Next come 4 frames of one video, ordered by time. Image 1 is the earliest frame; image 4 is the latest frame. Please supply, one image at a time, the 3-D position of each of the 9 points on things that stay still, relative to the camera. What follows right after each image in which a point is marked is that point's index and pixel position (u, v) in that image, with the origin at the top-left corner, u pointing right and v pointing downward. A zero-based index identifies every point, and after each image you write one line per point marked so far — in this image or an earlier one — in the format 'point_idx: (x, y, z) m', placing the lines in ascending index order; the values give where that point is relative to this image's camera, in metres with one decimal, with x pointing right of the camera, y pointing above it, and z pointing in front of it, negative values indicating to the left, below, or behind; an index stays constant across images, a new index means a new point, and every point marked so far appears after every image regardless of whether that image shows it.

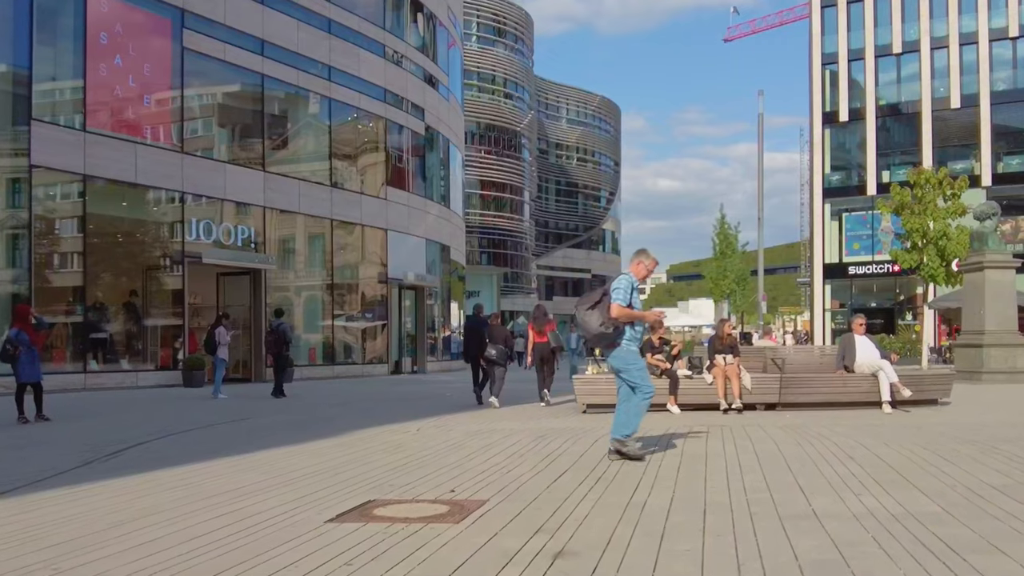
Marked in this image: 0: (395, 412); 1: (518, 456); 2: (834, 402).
0: (-1.9, -2.0, +17.0) m
1: (+0.1, -1.4, +8.7) m
2: (+4.6, -1.6, +14.8) m
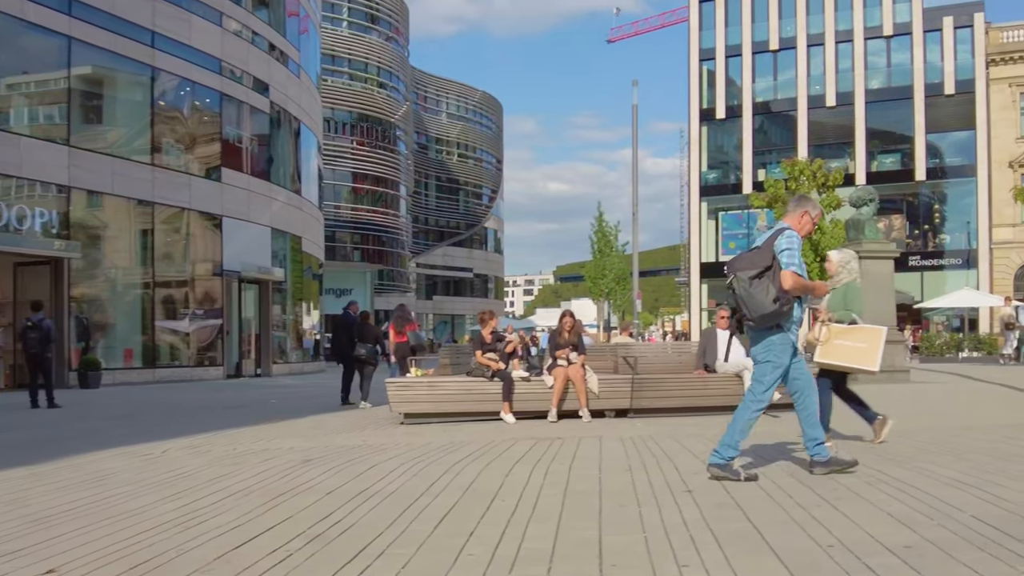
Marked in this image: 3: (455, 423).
0: (-4.5, -1.9, +14.2) m
1: (-1.6, -1.2, +6.3) m
2: (+2.2, -1.5, +12.7) m
3: (-0.6, -1.5, +11.9) m
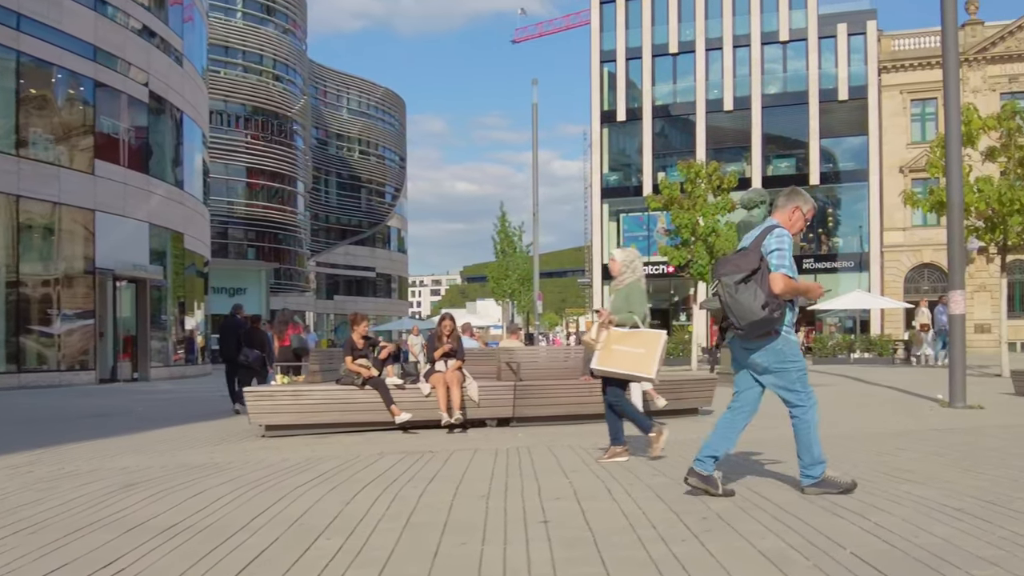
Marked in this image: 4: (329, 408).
0: (-6.0, -1.9, +13.0) m
1: (-2.5, -1.3, +5.4) m
2: (+0.8, -1.5, +12.1) m
3: (-2.0, -1.5, +11.0) m
4: (-1.9, -1.3, +10.8) m
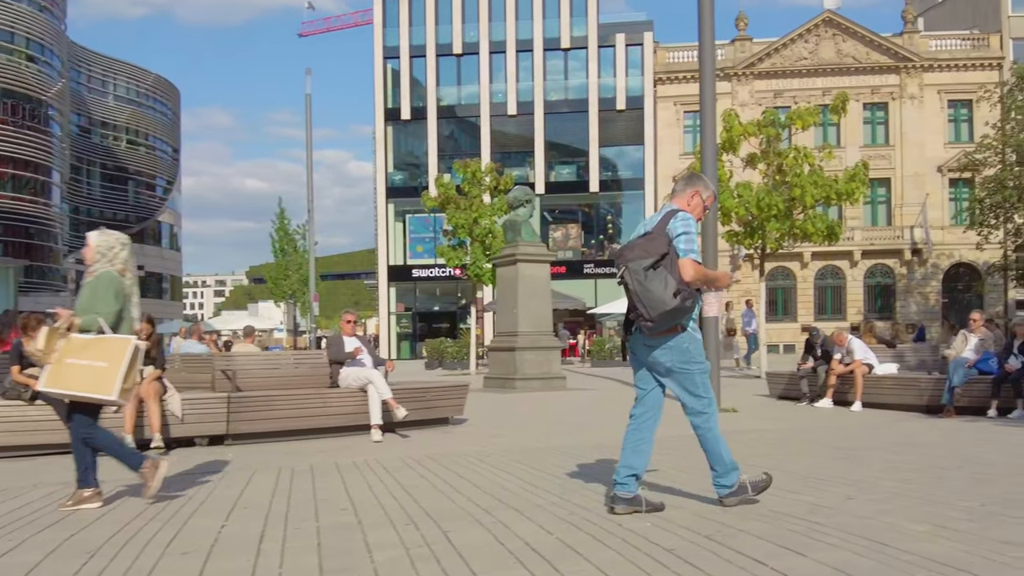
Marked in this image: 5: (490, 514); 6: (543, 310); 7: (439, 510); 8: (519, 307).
0: (-9.0, -1.8, +10.3) m
1: (-4.0, -1.2, +3.5) m
2: (-2.2, -1.5, +10.8) m
3: (-4.7, -1.5, +9.1) m
4: (-4.5, -1.2, +9.0) m
5: (-0.1, -1.2, +5.5) m
6: (+0.6, -0.4, +19.9) m
7: (-0.3, -1.2, +5.7) m
8: (+0.2, -0.3, +17.8) m
